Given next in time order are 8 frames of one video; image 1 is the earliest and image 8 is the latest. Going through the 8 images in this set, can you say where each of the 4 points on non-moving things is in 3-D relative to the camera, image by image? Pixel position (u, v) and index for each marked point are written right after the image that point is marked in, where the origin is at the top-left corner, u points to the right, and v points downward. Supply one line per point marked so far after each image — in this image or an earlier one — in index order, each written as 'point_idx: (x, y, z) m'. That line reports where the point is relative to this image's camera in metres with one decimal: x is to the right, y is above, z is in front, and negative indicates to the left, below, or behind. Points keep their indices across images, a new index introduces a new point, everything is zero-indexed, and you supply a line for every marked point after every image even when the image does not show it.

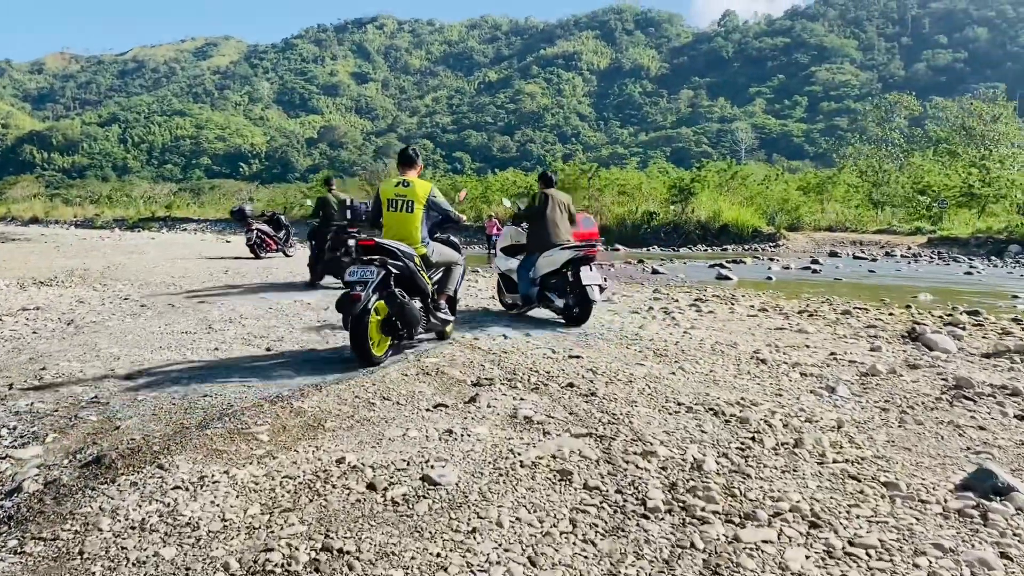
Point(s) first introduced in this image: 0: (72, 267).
0: (-9.9, +0.5, +19.1) m
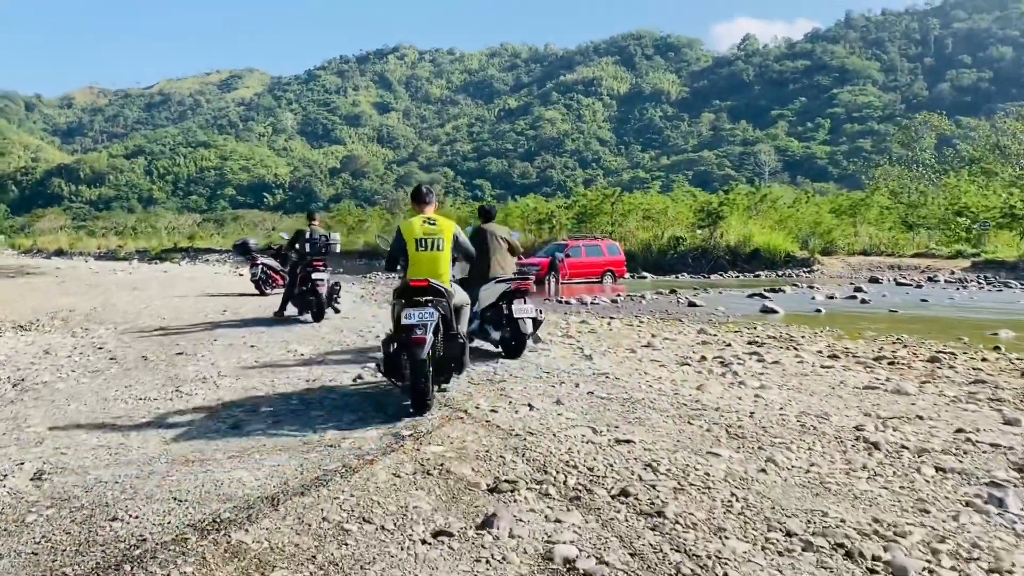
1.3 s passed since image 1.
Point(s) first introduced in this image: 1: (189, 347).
0: (-9.4, -0.4, +17.7) m
1: (-4.1, -0.8, +10.9) m
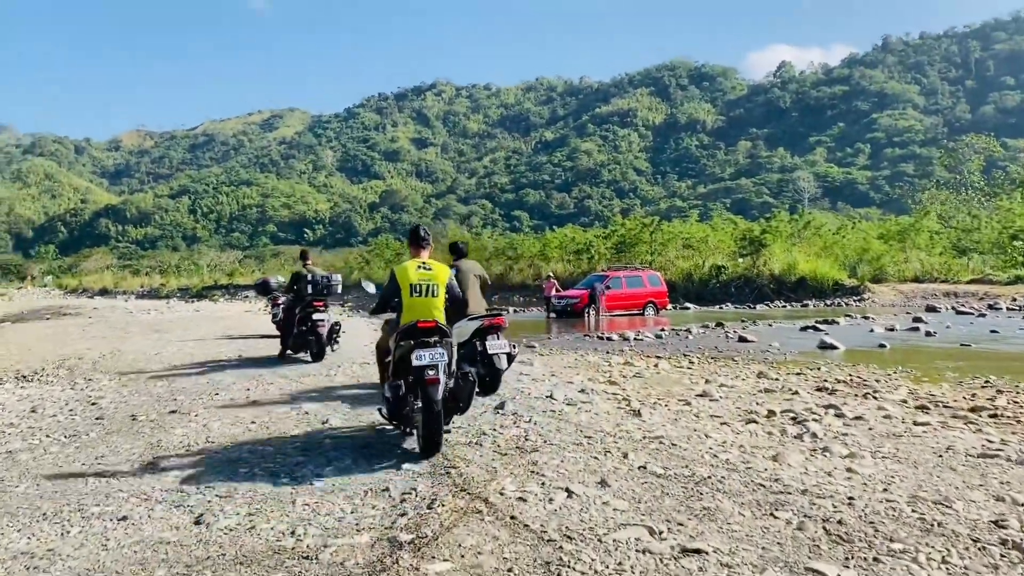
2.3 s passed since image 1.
0: (-8.7, -1.3, +16.7) m
1: (-3.7, -1.3, +9.7) m
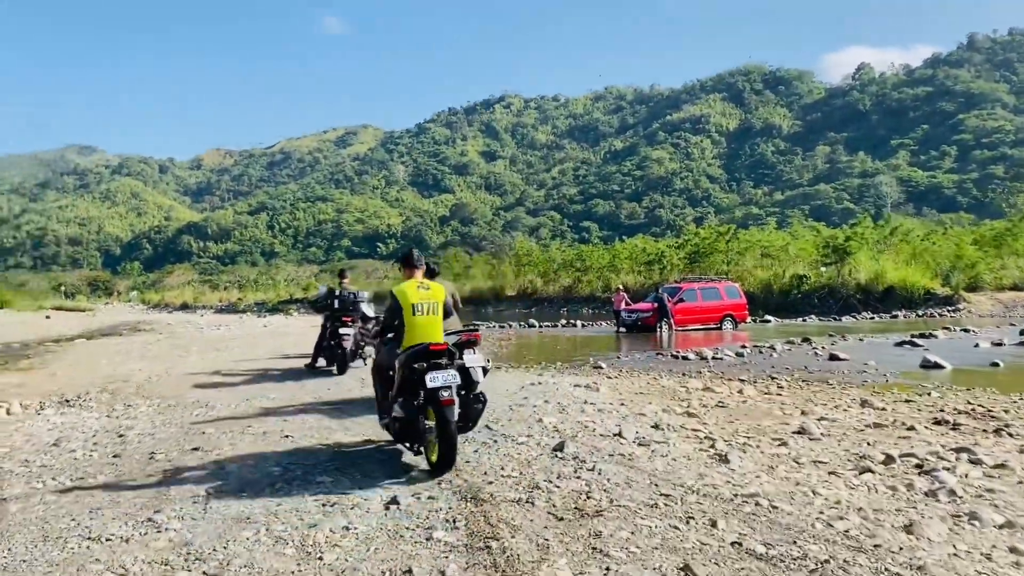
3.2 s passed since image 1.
0: (-7.5, -1.7, +16.2) m
1: (-3.1, -1.6, +8.8) m
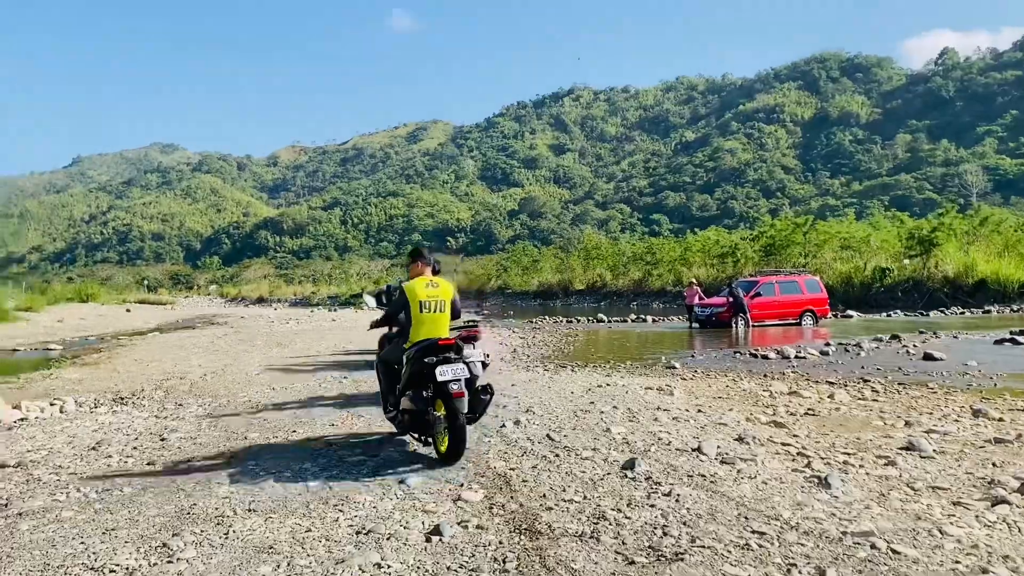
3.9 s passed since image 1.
0: (-6.3, -1.6, +15.9) m
1: (-2.5, -1.5, +8.2) m
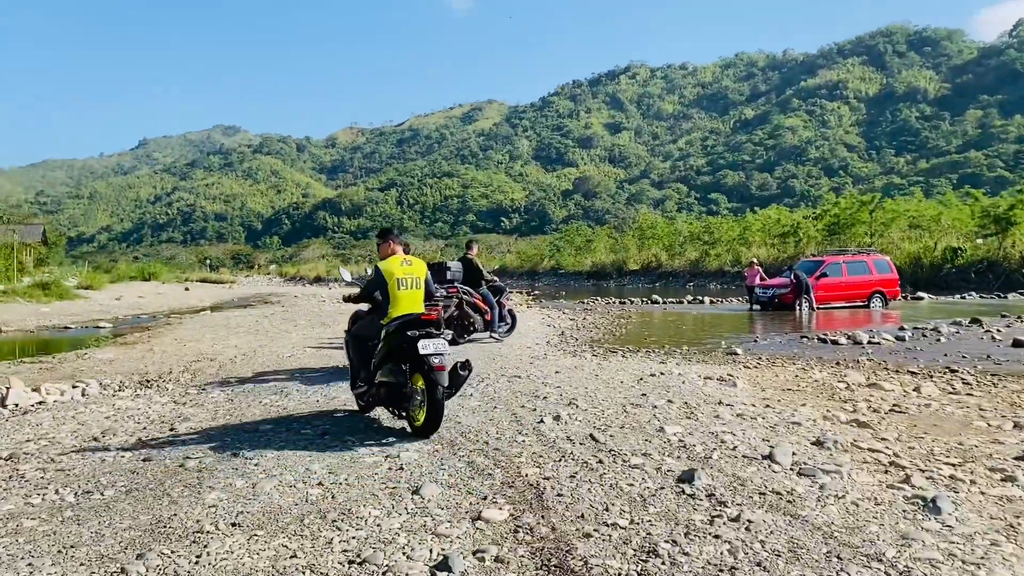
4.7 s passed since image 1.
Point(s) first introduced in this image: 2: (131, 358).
0: (-5.4, -1.2, +15.3) m
1: (-2.1, -1.3, +7.3) m
2: (-6.8, -1.3, +15.3) m
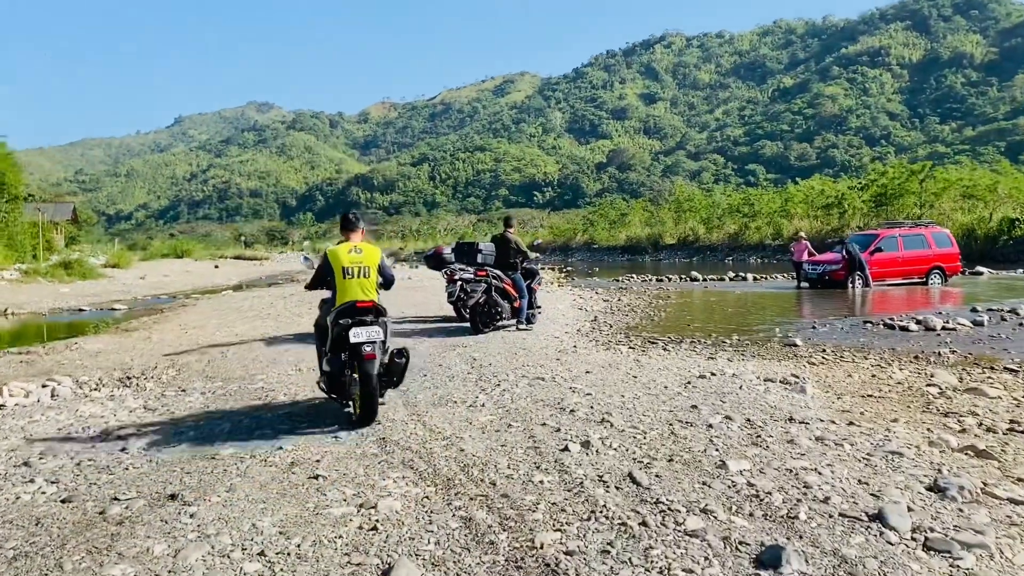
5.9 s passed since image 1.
0: (-5.0, -0.9, +13.9) m
1: (-2.0, -1.3, +5.8) m
2: (-6.4, -1.0, +14.1) m
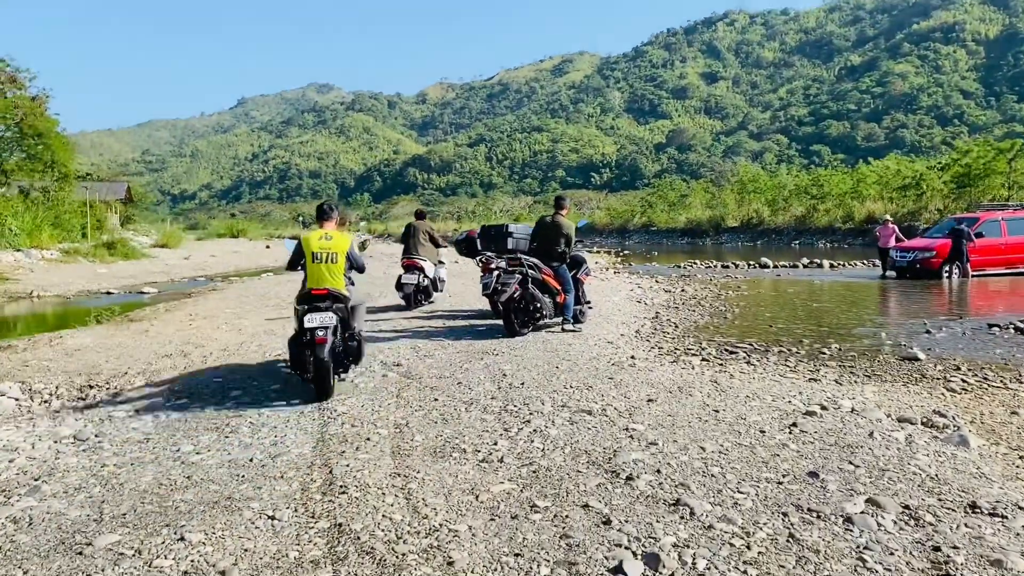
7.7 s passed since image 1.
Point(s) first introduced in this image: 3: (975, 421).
0: (-4.4, -0.8, +12.0) m
1: (-1.9, -1.3, +3.7) m
2: (-5.8, -0.8, +12.2) m
3: (+3.5, -1.0, +6.2) m
